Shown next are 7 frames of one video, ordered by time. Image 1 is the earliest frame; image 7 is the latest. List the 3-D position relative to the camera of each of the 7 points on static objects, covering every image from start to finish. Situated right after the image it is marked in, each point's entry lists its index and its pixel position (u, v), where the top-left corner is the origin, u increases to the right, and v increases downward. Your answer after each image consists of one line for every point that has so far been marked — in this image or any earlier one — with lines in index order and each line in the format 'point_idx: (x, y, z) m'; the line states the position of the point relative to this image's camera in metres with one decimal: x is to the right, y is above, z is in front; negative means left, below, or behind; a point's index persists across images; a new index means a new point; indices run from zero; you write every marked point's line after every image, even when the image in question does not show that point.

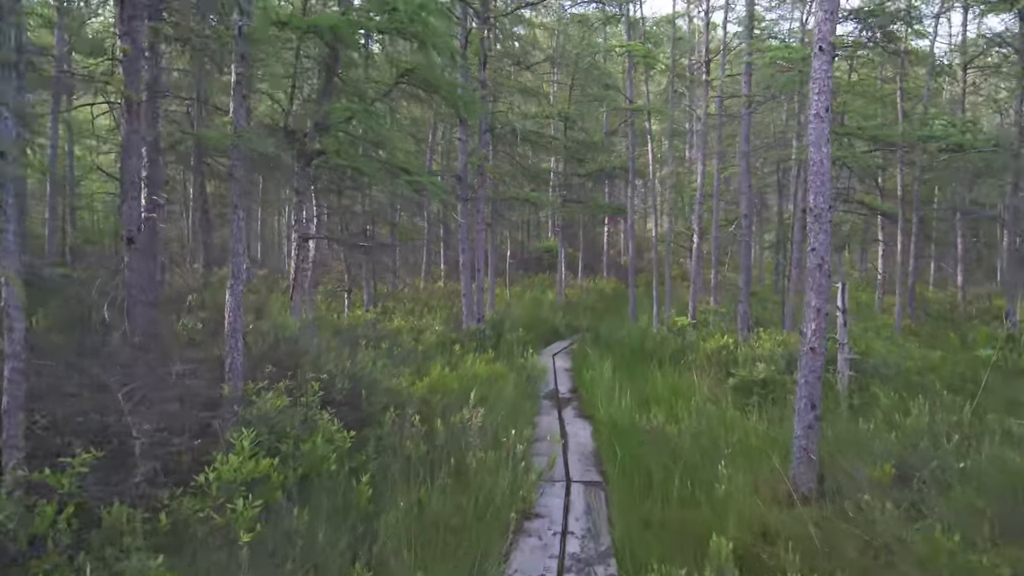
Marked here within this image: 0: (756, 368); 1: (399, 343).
0: (+2.7, -0.9, +9.7) m
1: (-1.4, -0.8, +11.2) m
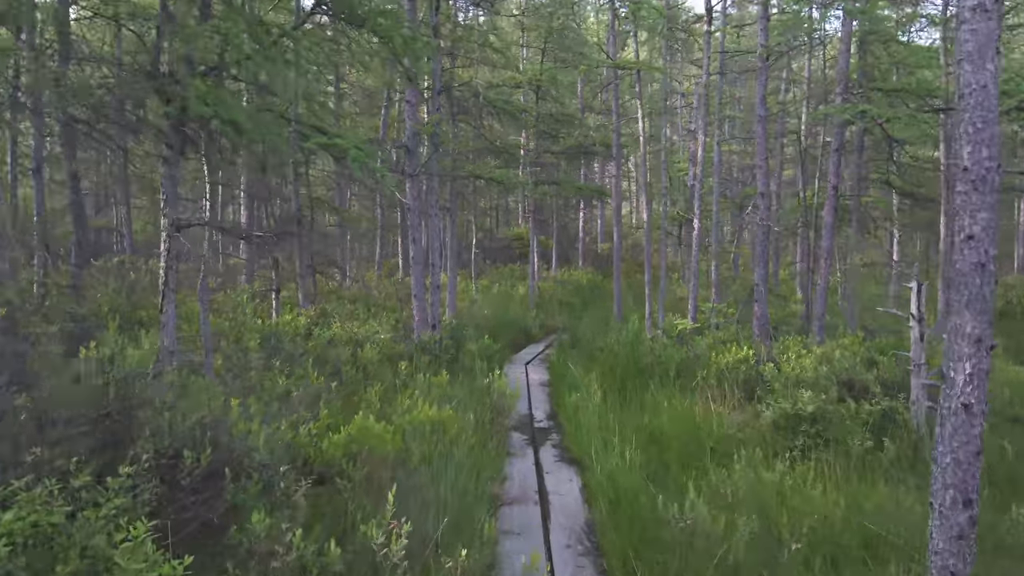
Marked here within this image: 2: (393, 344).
0: (+2.4, -0.9, +7.2) m
1: (-1.8, -0.8, +8.6) m
2: (-1.4, -0.7, +10.2) m
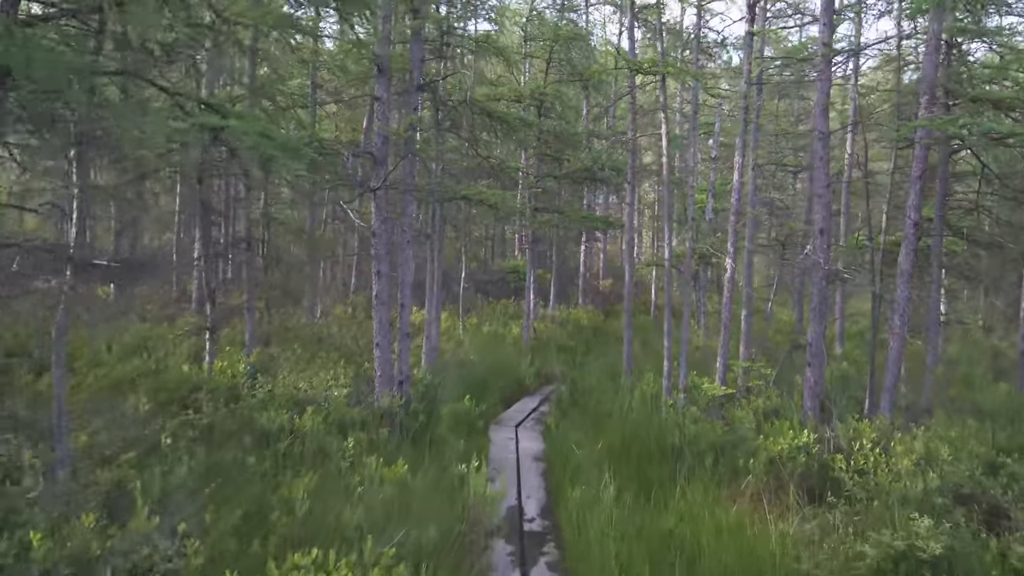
0: (+2.3, -1.3, +5.0) m
1: (-1.9, -1.2, +6.3) m
2: (-1.5, -1.1, +8.0) m
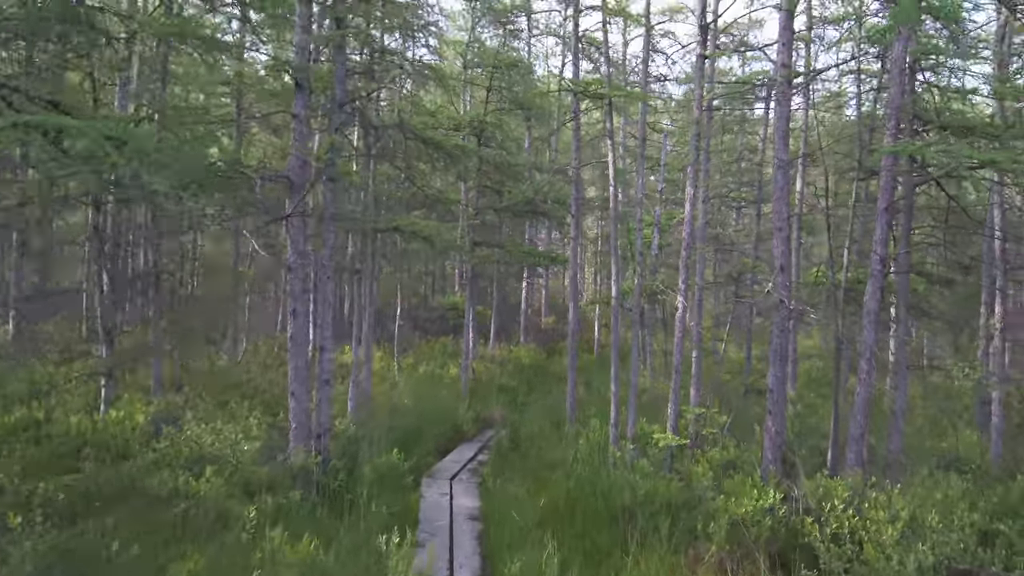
0: (+1.9, -1.6, +4.2) m
1: (-2.4, -1.4, +5.3) m
2: (-2.1, -1.4, +7.0) m
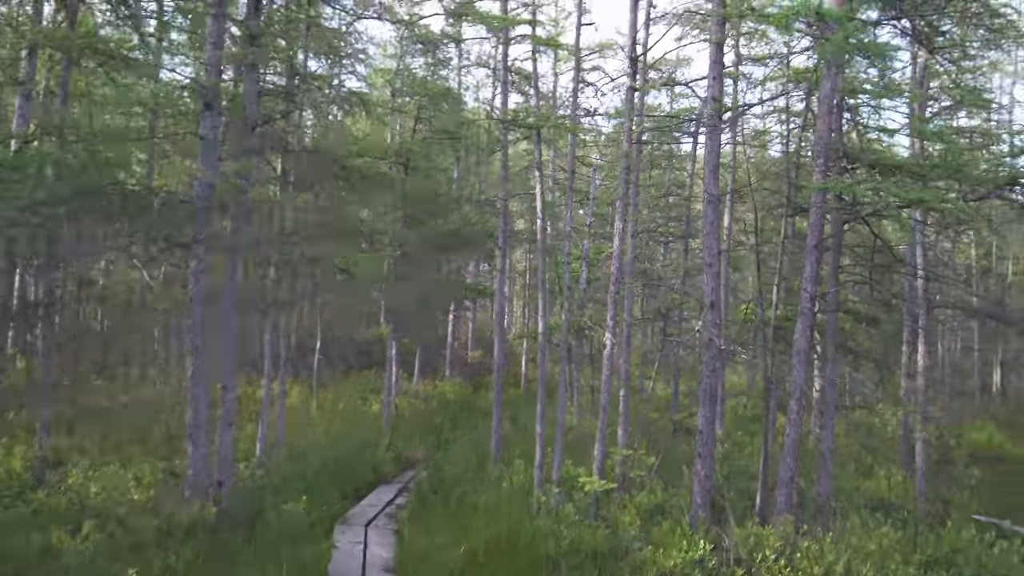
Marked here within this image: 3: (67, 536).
0: (+1.5, -1.8, +3.9) m
1: (-2.9, -1.6, +4.7) m
2: (-2.7, -1.7, +6.4) m
3: (-2.9, -1.6, +5.8) m
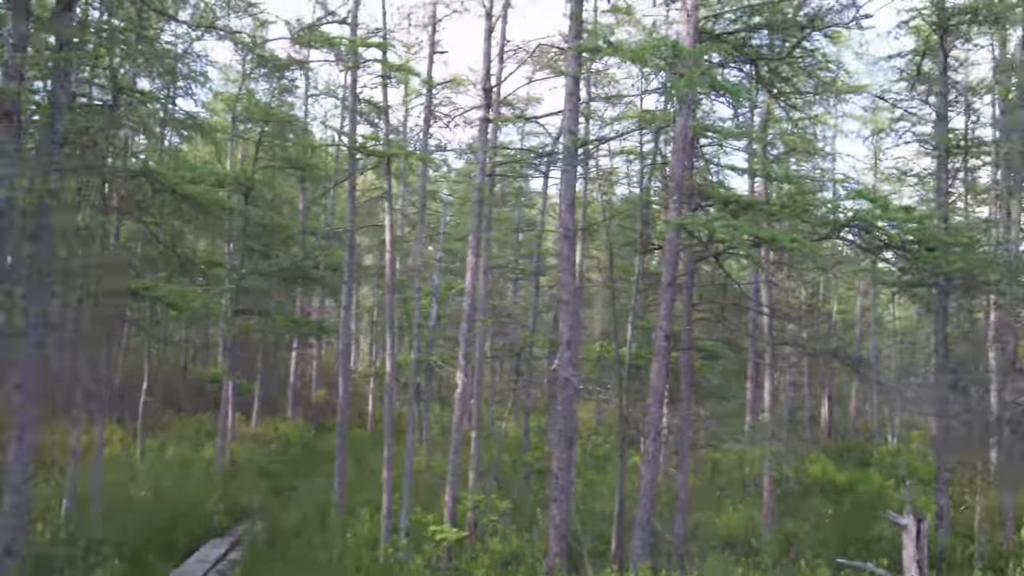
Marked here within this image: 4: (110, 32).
0: (+0.8, -1.9, +3.7) m
1: (-3.6, -1.7, +3.6) m
2: (-3.7, -1.9, +5.3) m
3: (-3.8, -1.8, +4.7) m
4: (-3.4, +2.2, +7.4) m
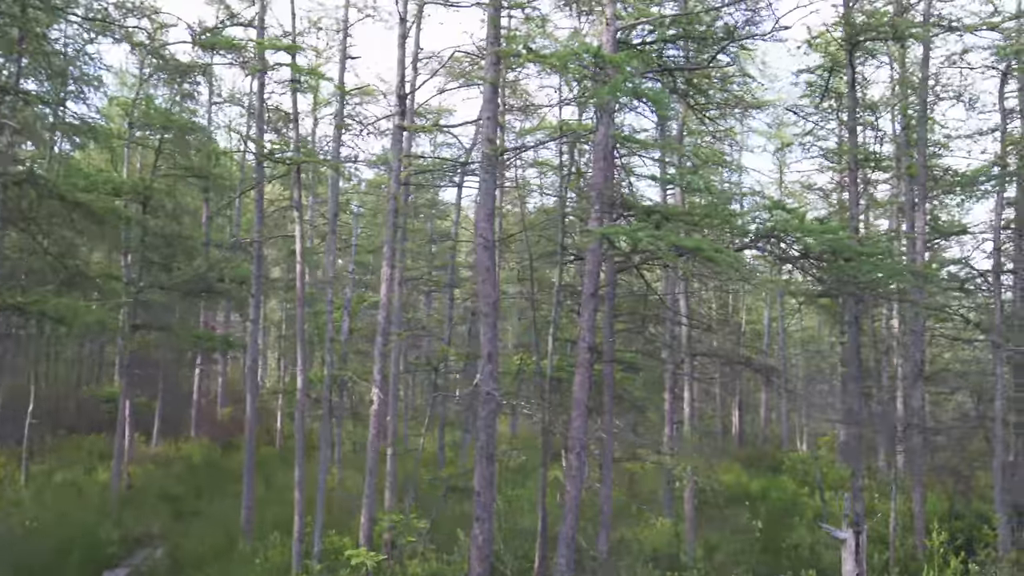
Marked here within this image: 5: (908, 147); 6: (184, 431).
0: (+0.6, -1.9, +3.5) m
1: (-3.8, -1.8, +3.0) m
2: (-4.1, -1.9, +4.7) m
3: (-4.2, -1.9, +4.1) m
4: (-4.1, +2.1, +6.9) m
5: (+5.2, +1.9, +11.4) m
6: (-6.9, -3.0, +18.3) m
